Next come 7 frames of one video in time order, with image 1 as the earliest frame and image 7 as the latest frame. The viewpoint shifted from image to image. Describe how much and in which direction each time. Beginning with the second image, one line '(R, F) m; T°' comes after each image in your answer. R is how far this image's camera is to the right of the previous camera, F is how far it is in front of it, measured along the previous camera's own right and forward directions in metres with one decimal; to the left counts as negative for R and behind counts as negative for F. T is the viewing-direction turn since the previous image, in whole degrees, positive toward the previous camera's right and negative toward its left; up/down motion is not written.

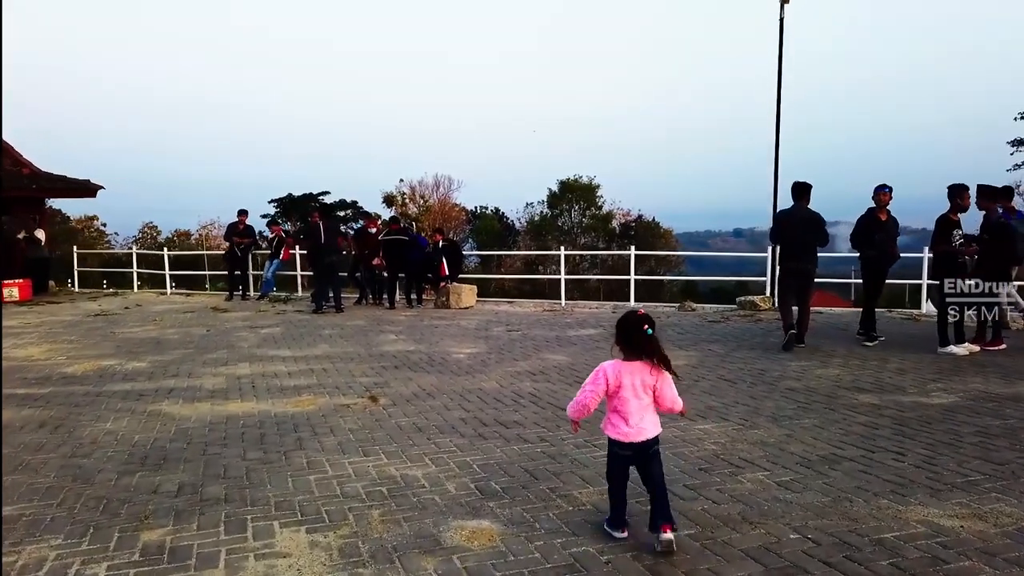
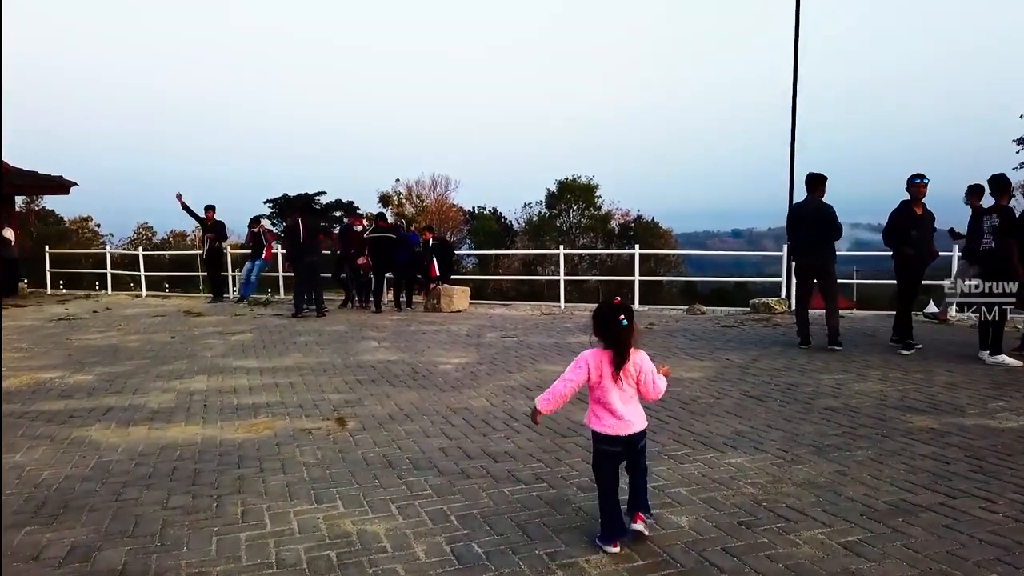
(+0.1, +1.1) m; 0°
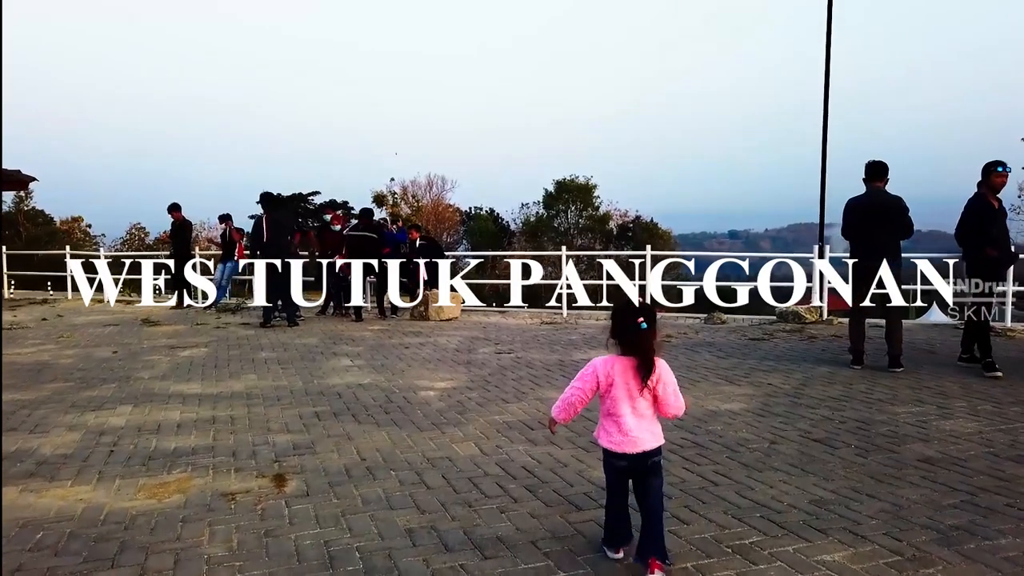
(0.0, +1.5) m; 0°
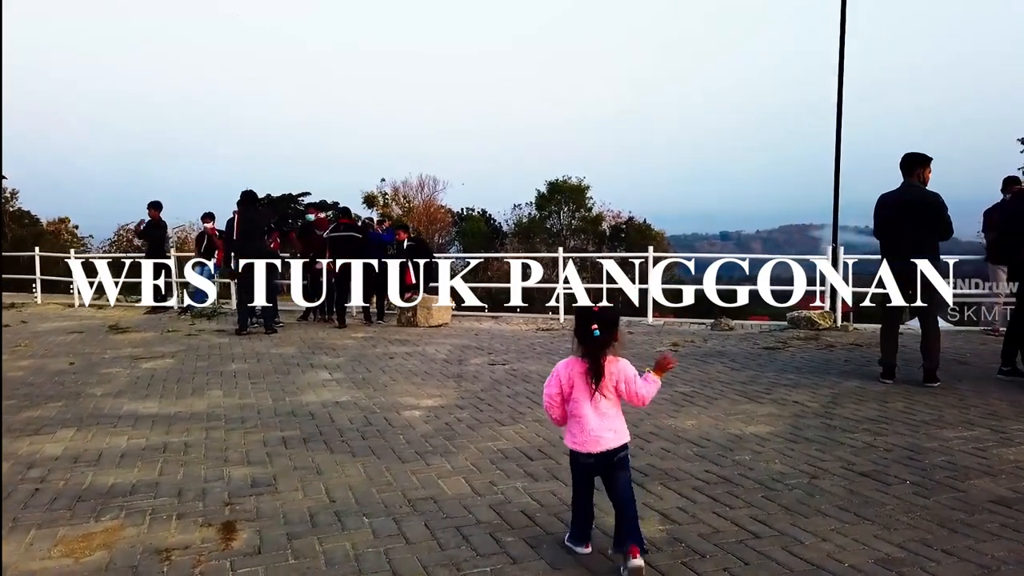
(0.0, +0.8) m; +1°
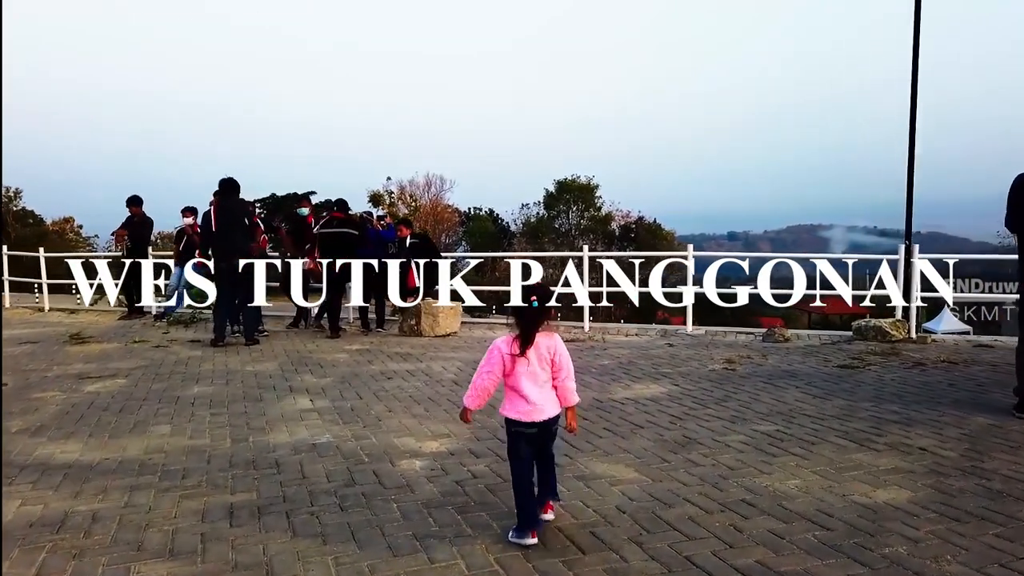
(-0.2, +1.6) m; -1°
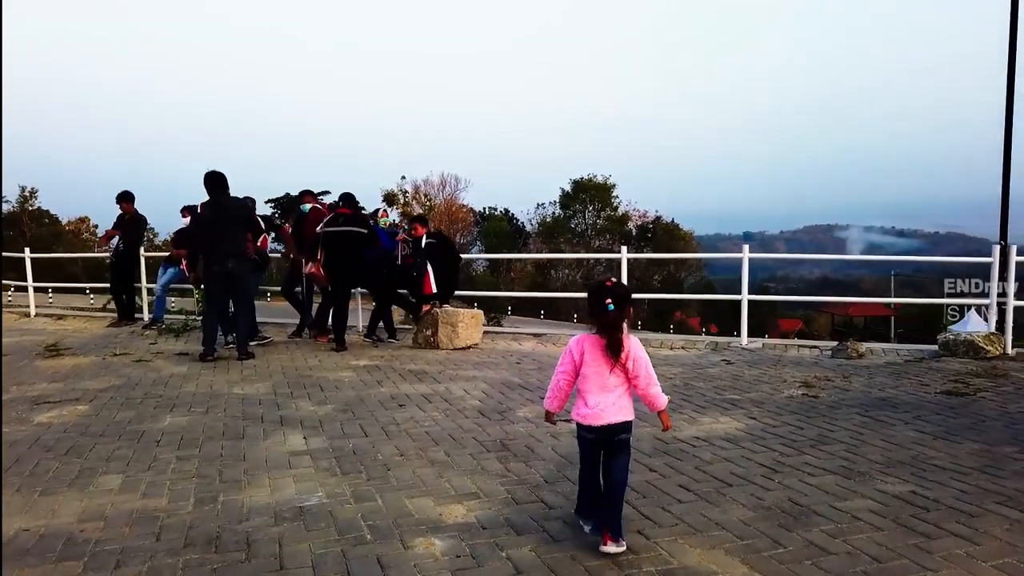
(-0.2, +1.3) m; -1°
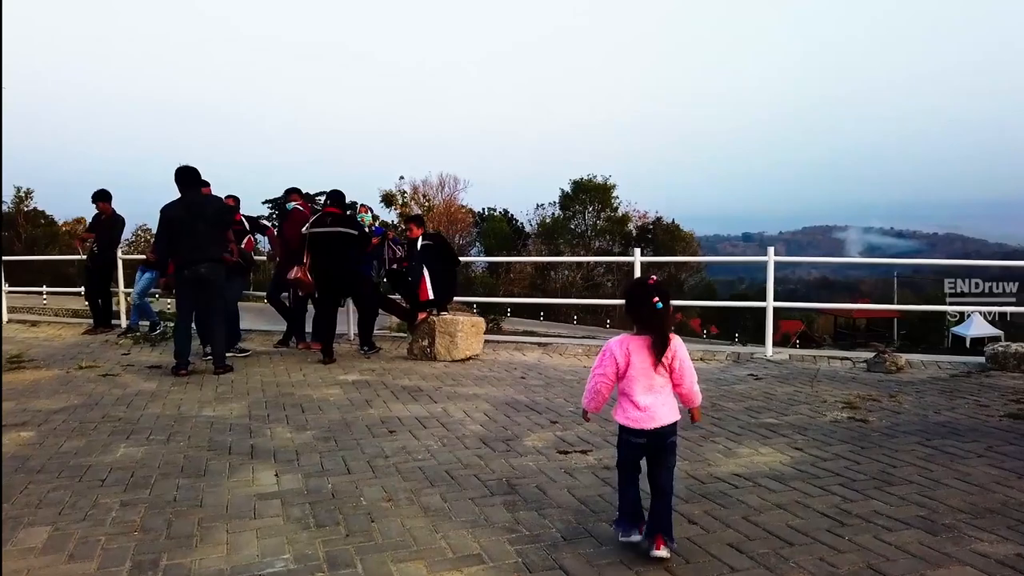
(-0.1, +0.8) m; 0°
